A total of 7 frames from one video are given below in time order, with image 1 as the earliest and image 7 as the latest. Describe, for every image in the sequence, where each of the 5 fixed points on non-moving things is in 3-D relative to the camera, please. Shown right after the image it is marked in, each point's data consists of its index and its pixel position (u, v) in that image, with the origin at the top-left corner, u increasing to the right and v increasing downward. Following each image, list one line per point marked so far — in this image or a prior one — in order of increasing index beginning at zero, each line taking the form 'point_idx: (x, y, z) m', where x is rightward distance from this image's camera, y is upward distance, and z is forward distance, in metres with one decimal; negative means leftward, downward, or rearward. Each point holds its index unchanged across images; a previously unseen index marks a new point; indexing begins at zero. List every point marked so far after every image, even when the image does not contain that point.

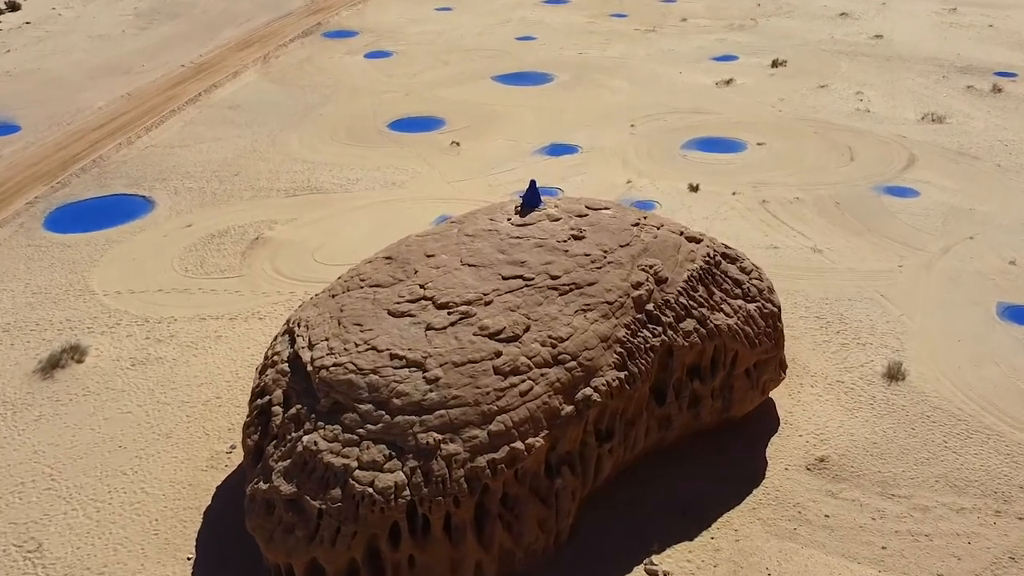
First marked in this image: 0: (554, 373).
0: (+0.5, -1.0, +10.1) m
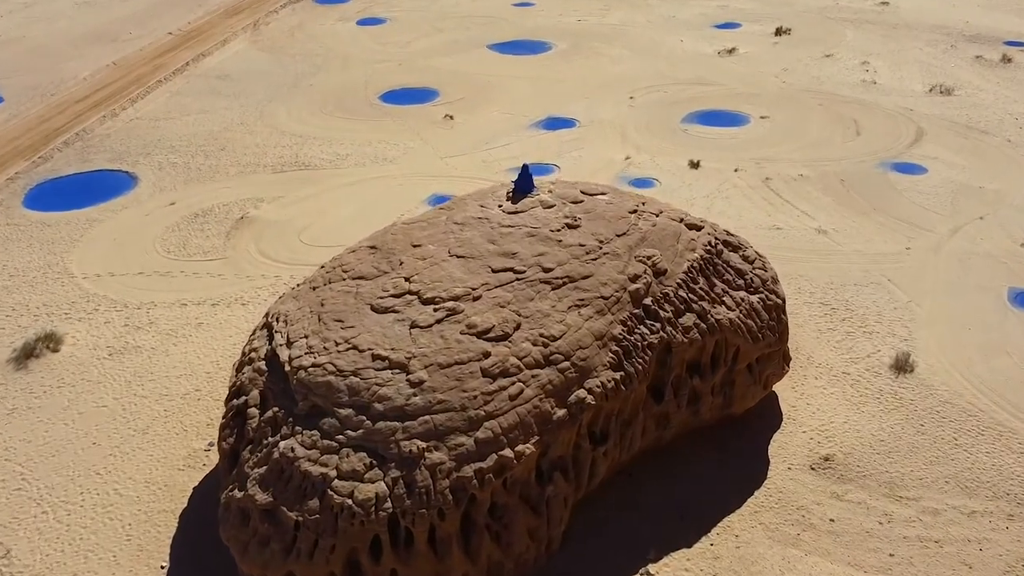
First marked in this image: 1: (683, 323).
0: (+0.4, -1.0, +9.5) m
1: (+2.1, -0.4, +10.7) m
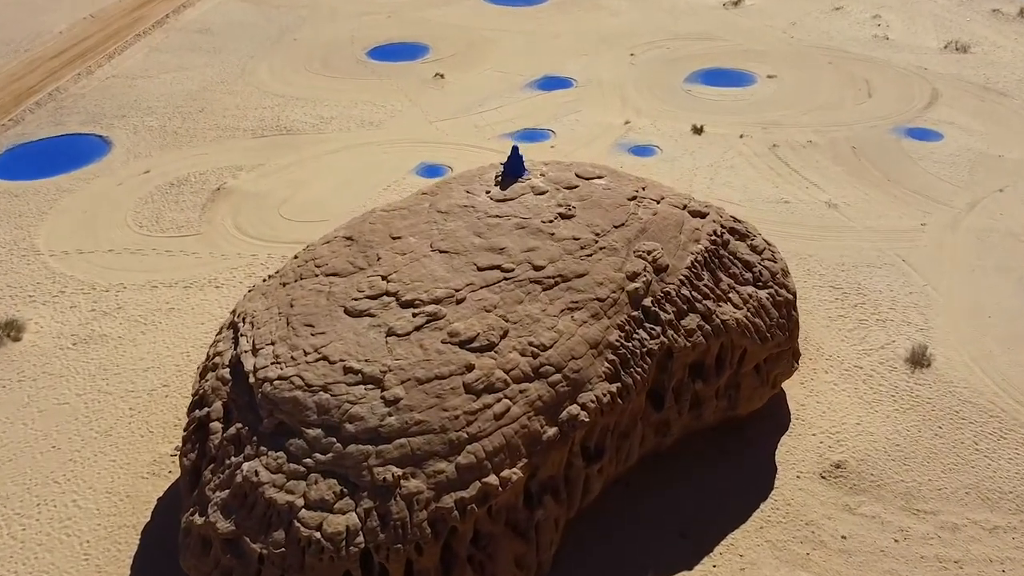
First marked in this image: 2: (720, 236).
0: (+0.2, -1.0, +8.6) m
1: (+2.0, -0.4, +9.8) m
2: (+2.6, +0.7, +11.0) m
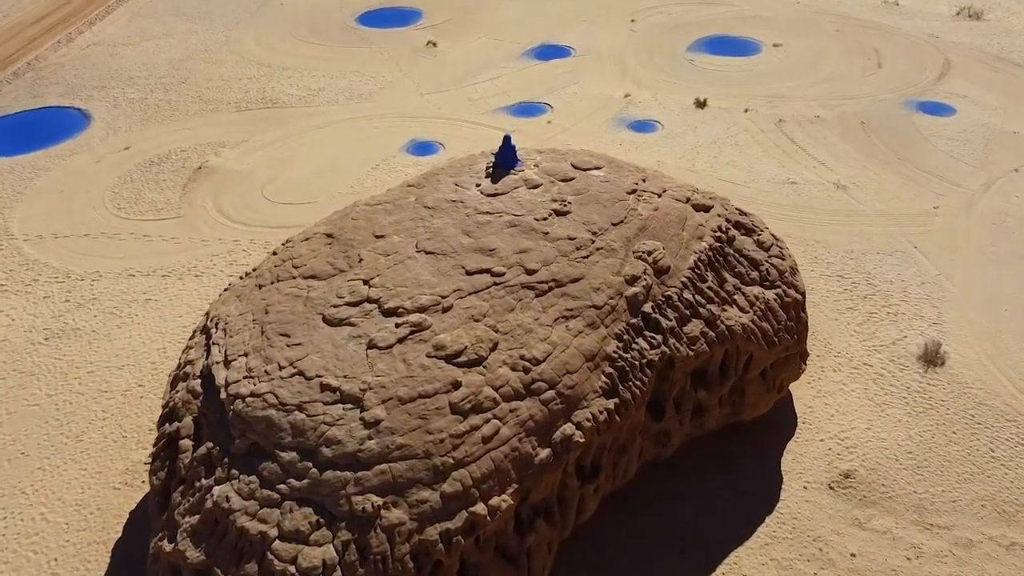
0: (+0.1, -1.1, +8.0) m
1: (+1.9, -0.5, +9.2) m
2: (+2.5, +0.7, +10.3) m
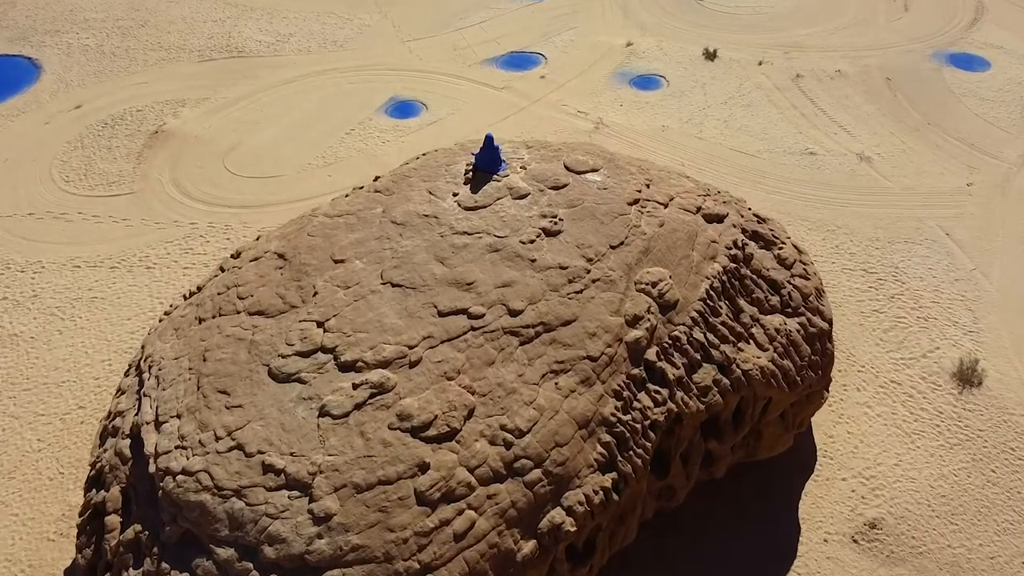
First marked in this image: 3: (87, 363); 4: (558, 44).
0: (0.0, -1.6, +6.8) m
1: (+1.7, -0.9, +7.9) m
2: (+2.4, +0.4, +8.8) m
3: (-5.6, -1.0, +11.2) m
4: (+1.0, +5.3, +18.8) m
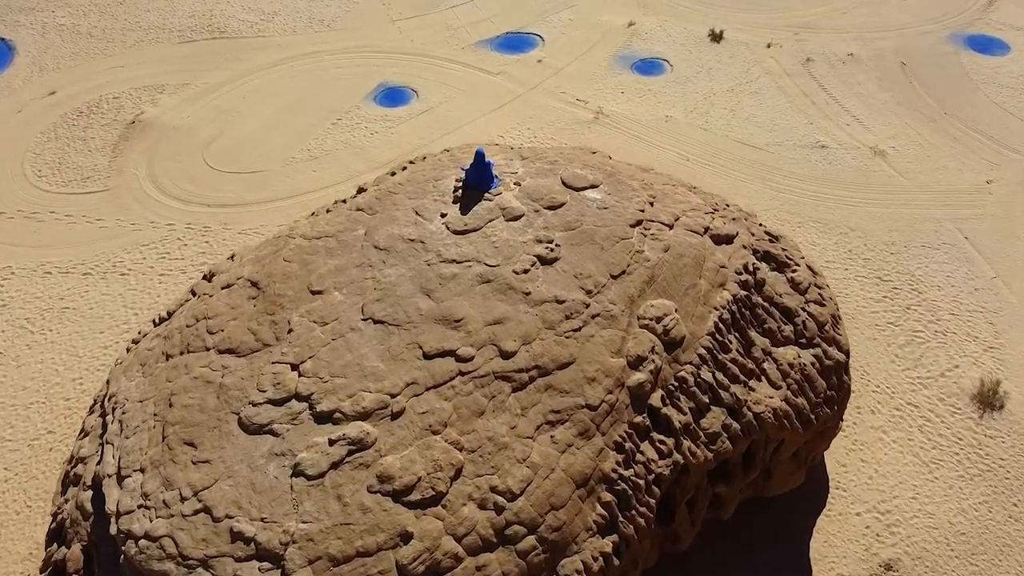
0: (-0.1, -2.0, +6.2) m
1: (+1.6, -1.2, +7.3) m
2: (+2.3, +0.1, +8.2) m
3: (-5.6, -1.1, +10.6) m
4: (+0.9, +5.5, +17.9) m
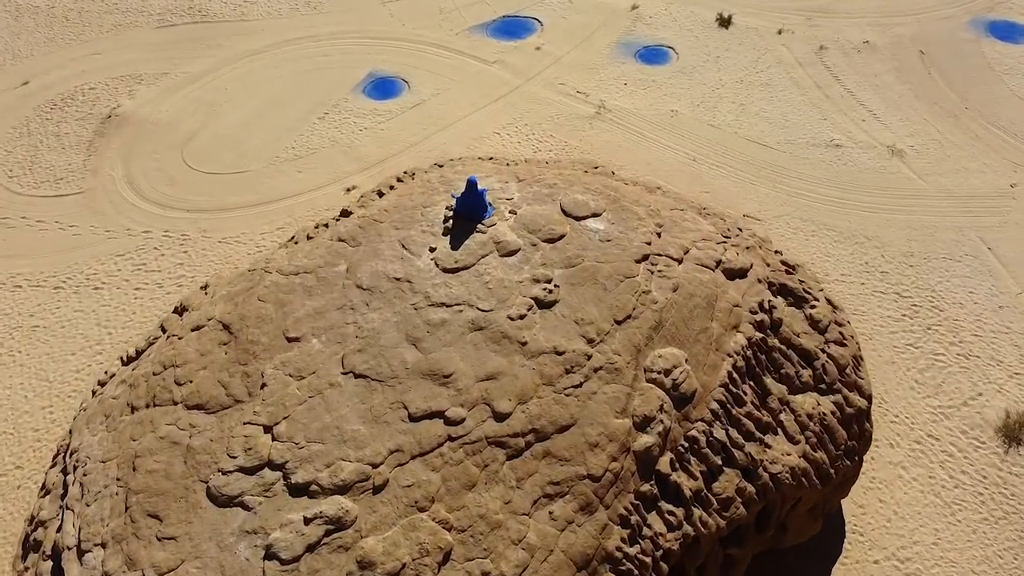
0: (-0.1, -2.4, +5.6) m
1: (+1.6, -1.6, +6.7) m
2: (+2.3, -0.3, +7.5) m
3: (-5.7, -1.4, +10.0) m
4: (+0.9, +5.6, +17.0) m
